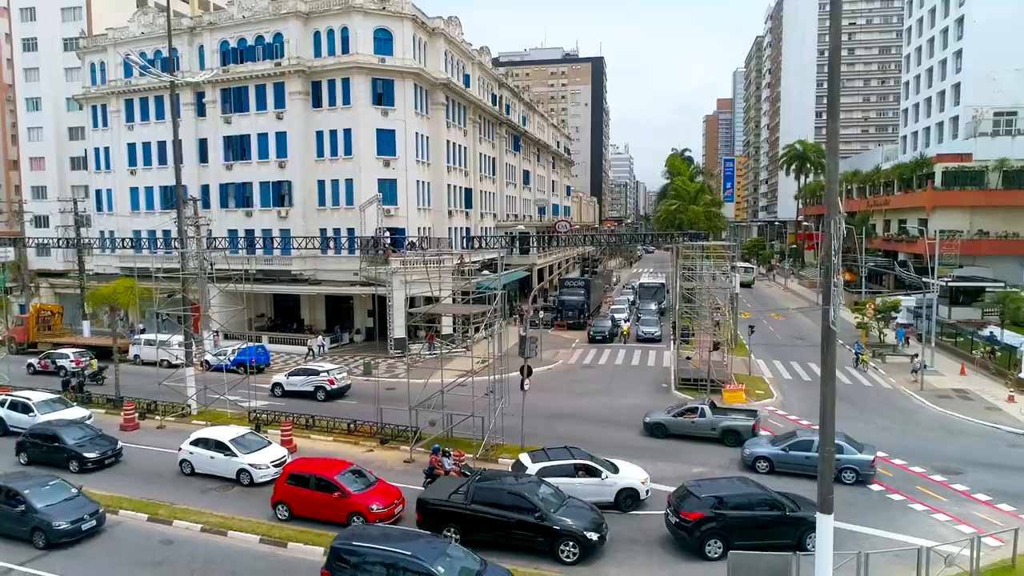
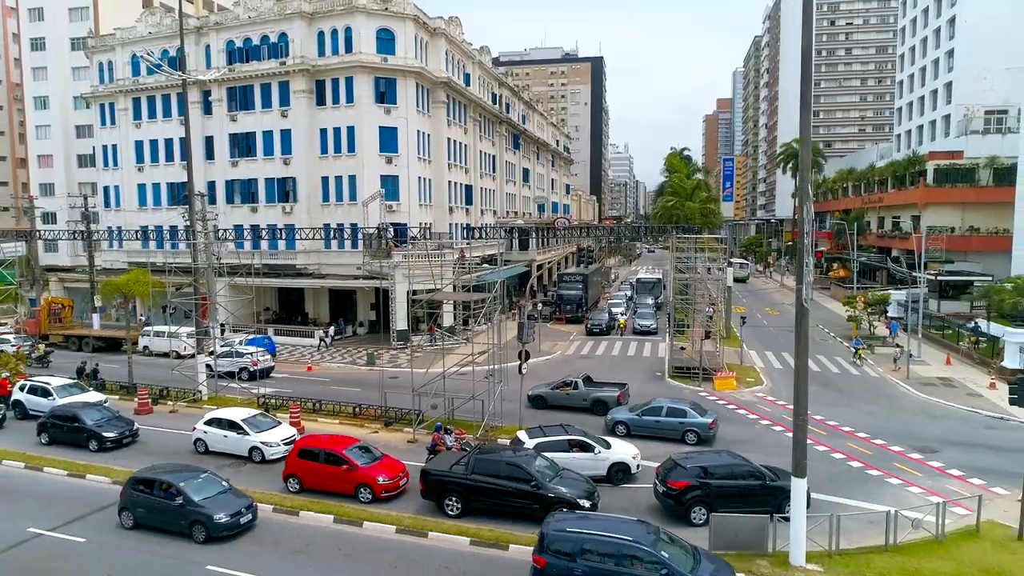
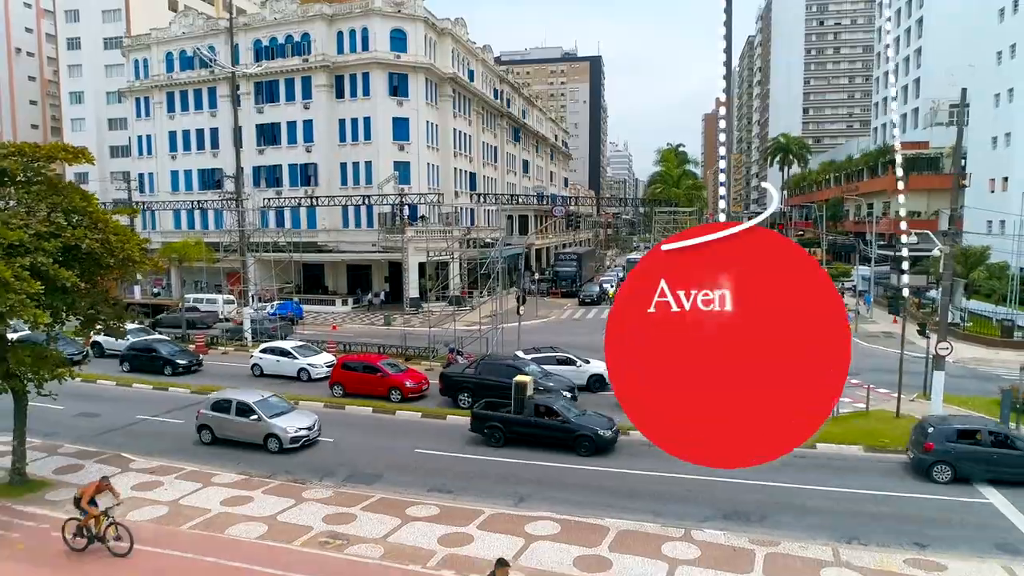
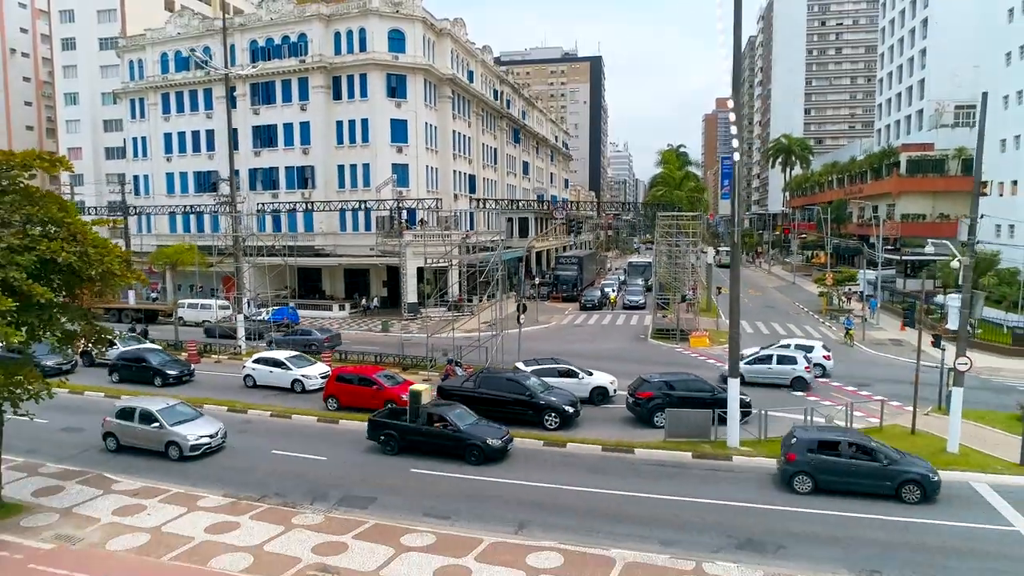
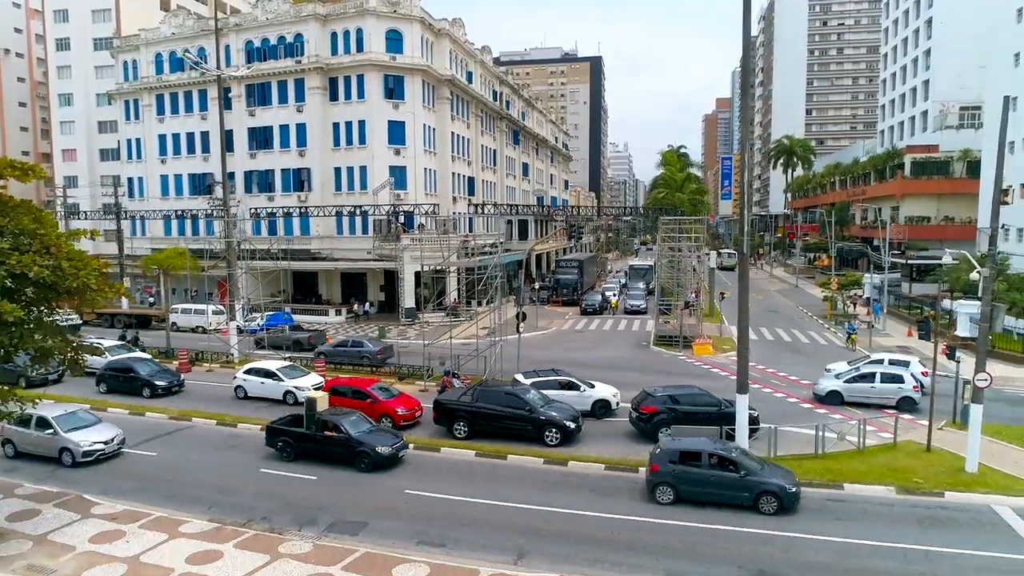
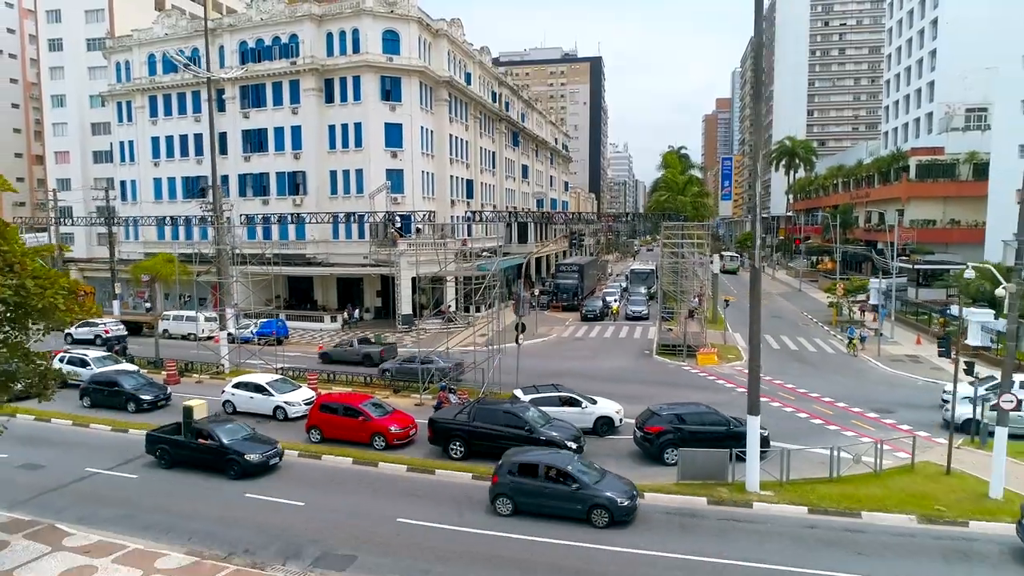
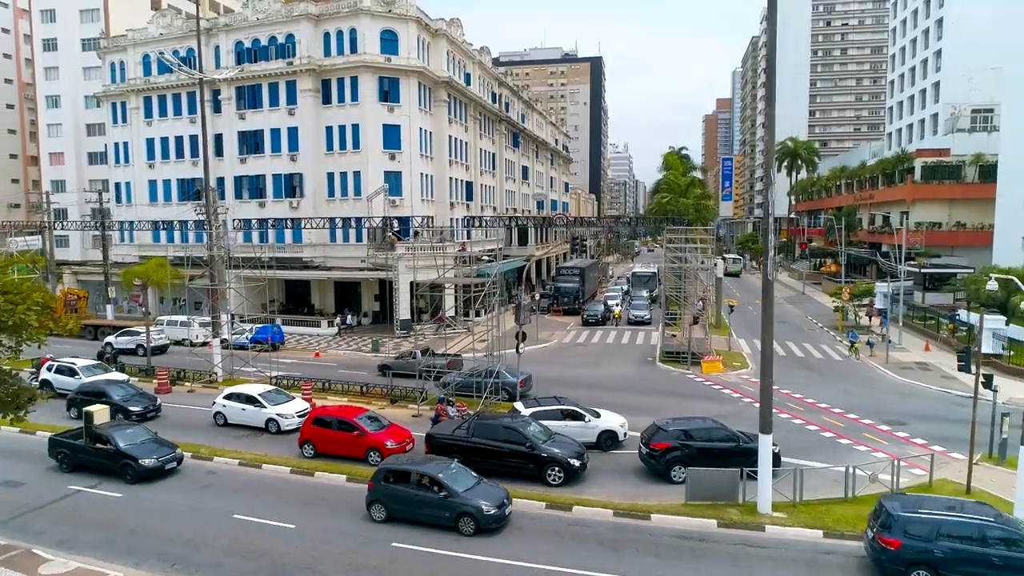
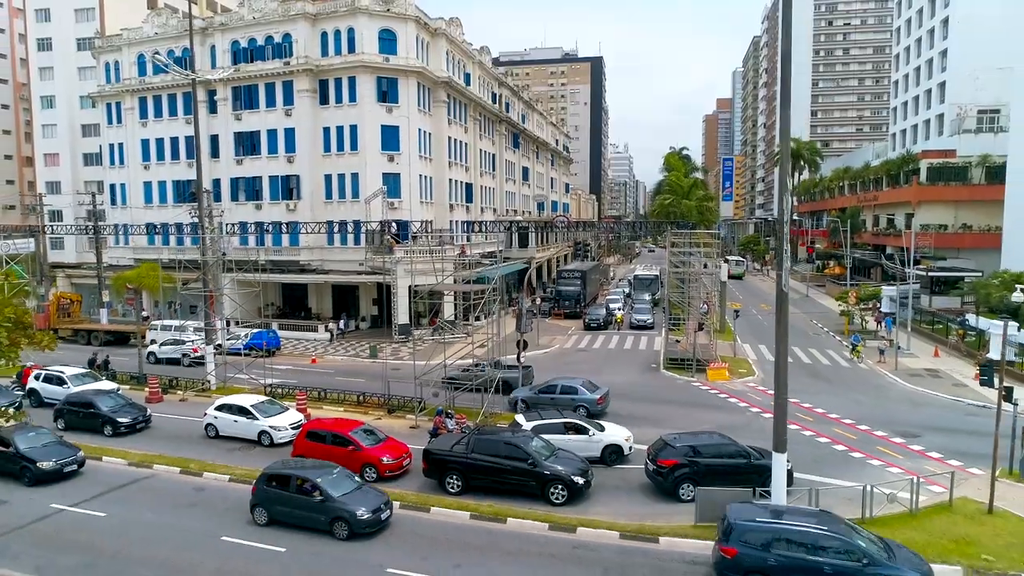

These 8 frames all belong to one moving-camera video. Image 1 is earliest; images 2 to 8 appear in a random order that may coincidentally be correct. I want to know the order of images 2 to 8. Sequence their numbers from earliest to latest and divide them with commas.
2, 8, 7, 6, 5, 4, 3
